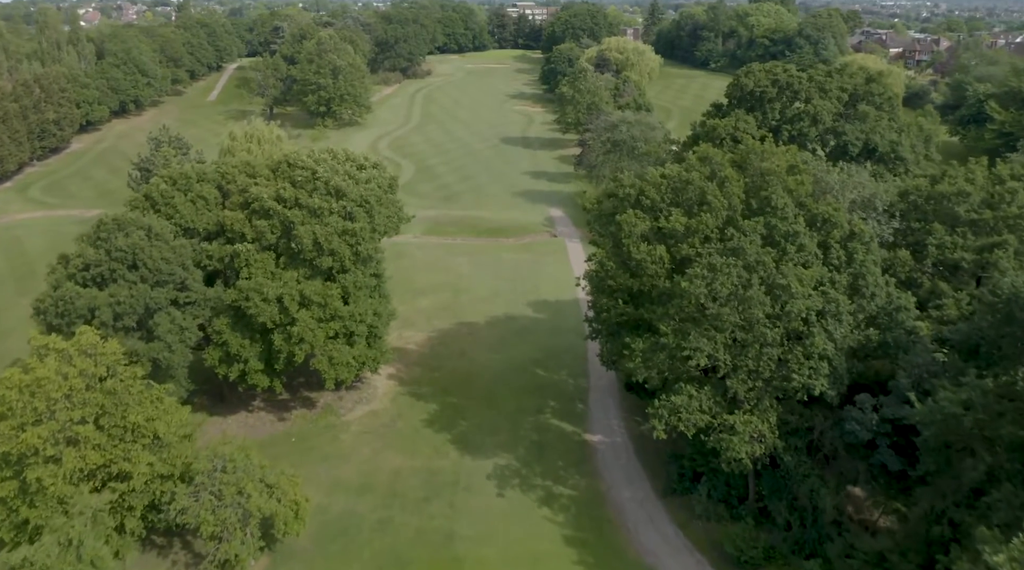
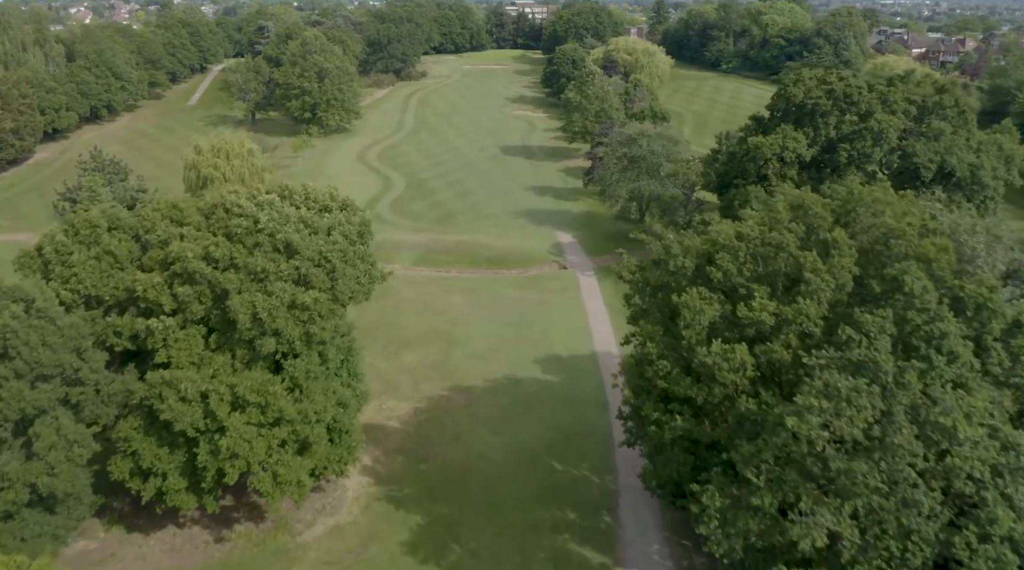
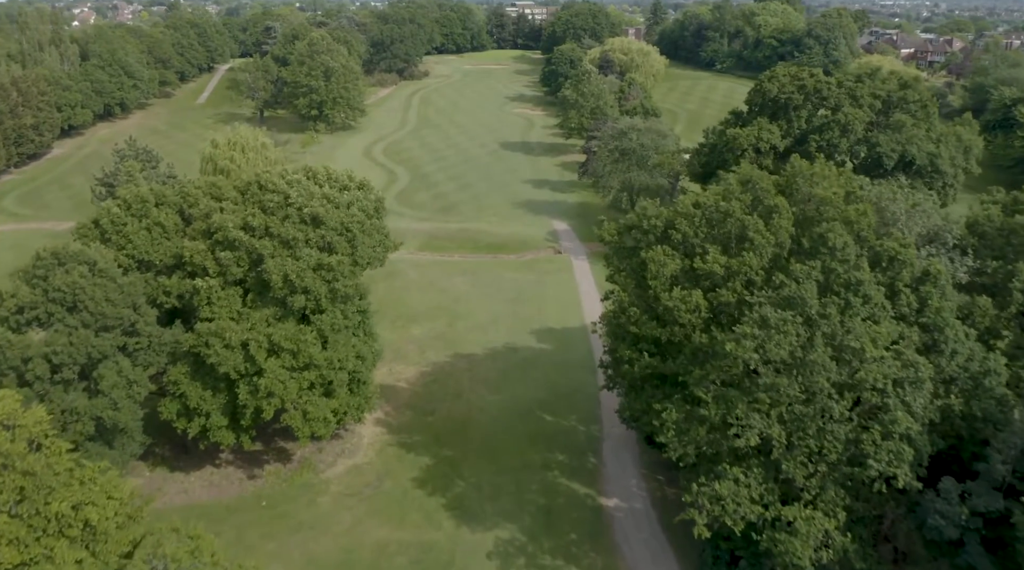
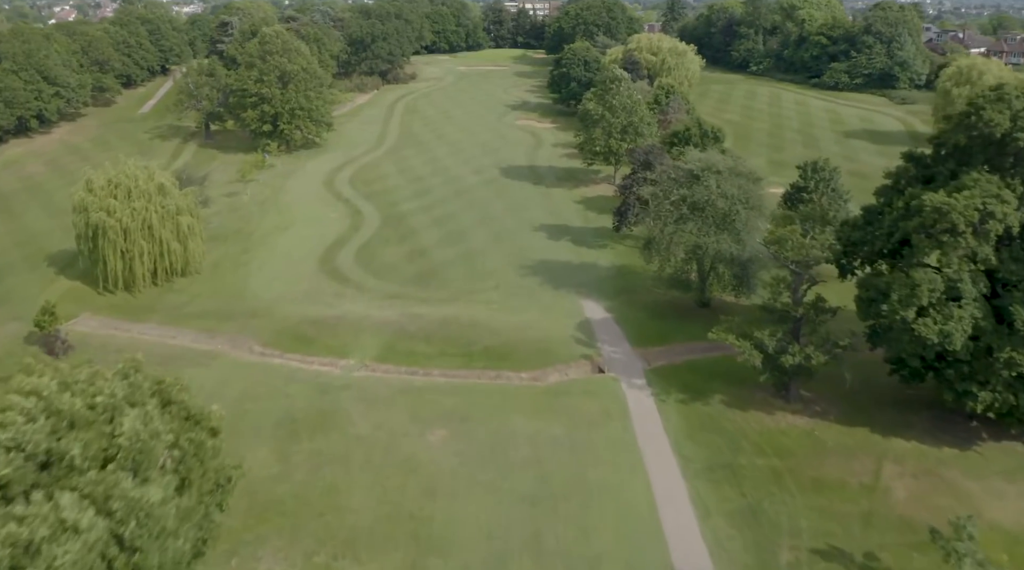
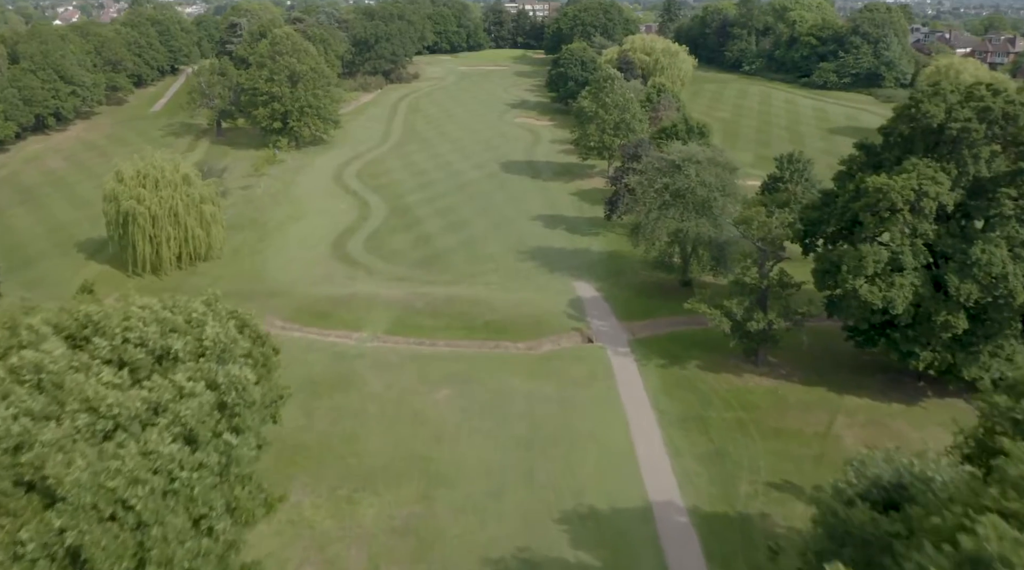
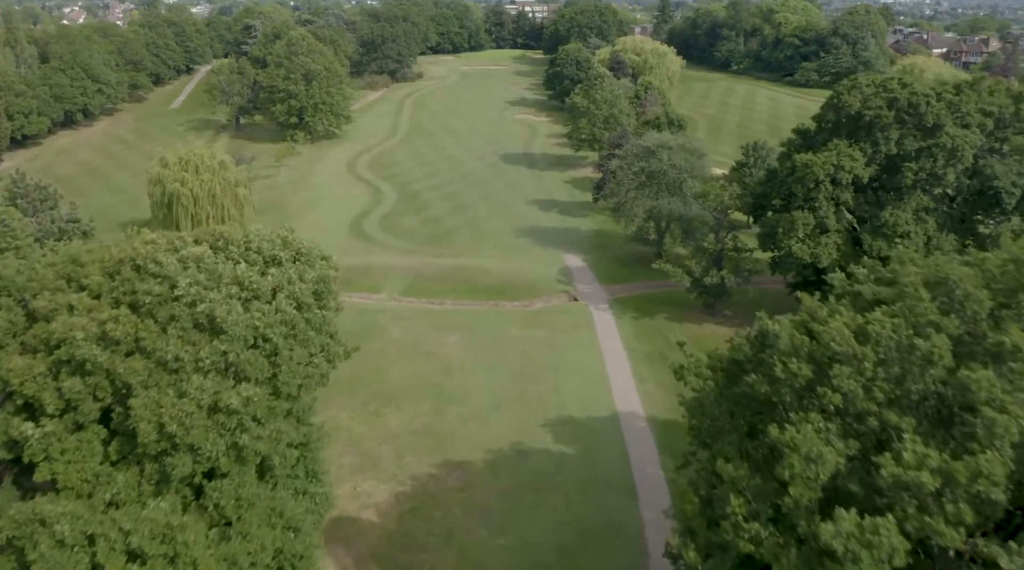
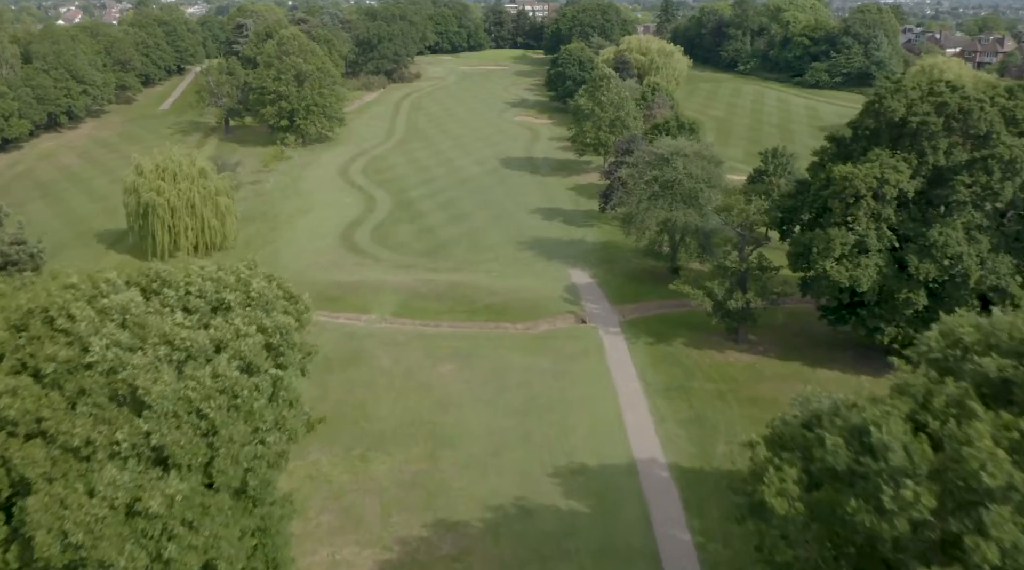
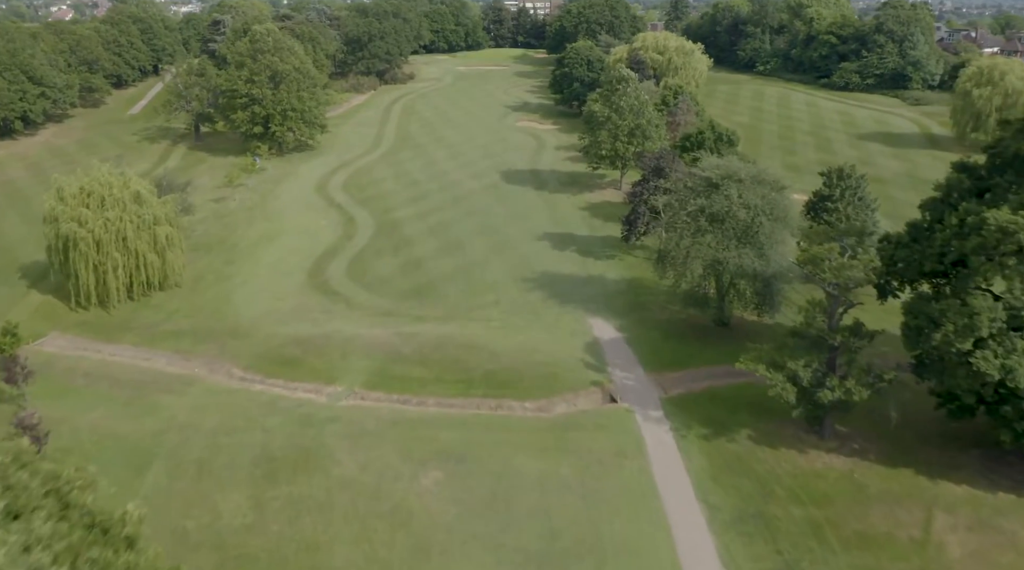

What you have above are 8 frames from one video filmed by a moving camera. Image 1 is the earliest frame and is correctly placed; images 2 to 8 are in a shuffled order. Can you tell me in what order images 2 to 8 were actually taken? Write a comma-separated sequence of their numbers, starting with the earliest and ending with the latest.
3, 2, 6, 7, 5, 4, 8
